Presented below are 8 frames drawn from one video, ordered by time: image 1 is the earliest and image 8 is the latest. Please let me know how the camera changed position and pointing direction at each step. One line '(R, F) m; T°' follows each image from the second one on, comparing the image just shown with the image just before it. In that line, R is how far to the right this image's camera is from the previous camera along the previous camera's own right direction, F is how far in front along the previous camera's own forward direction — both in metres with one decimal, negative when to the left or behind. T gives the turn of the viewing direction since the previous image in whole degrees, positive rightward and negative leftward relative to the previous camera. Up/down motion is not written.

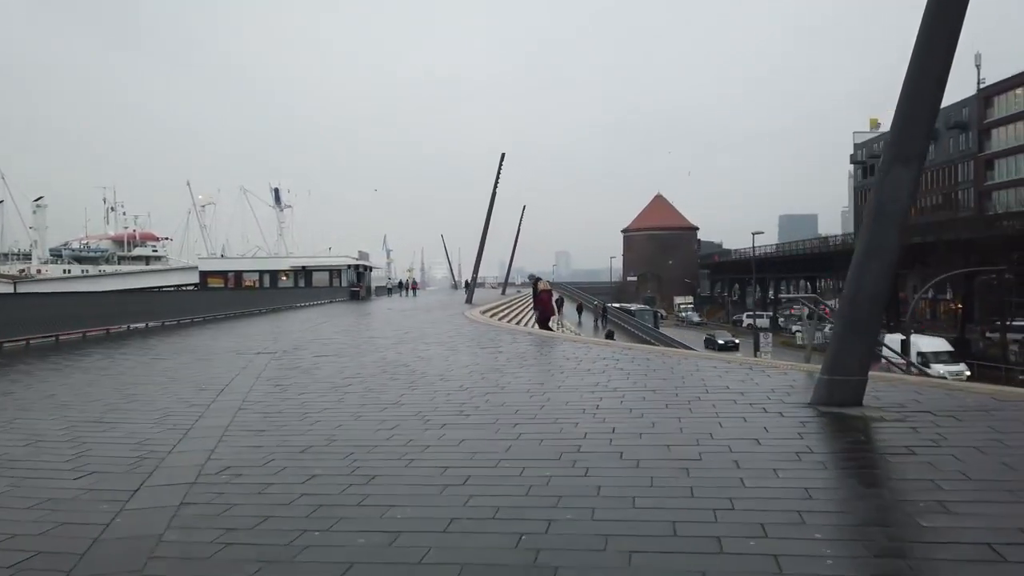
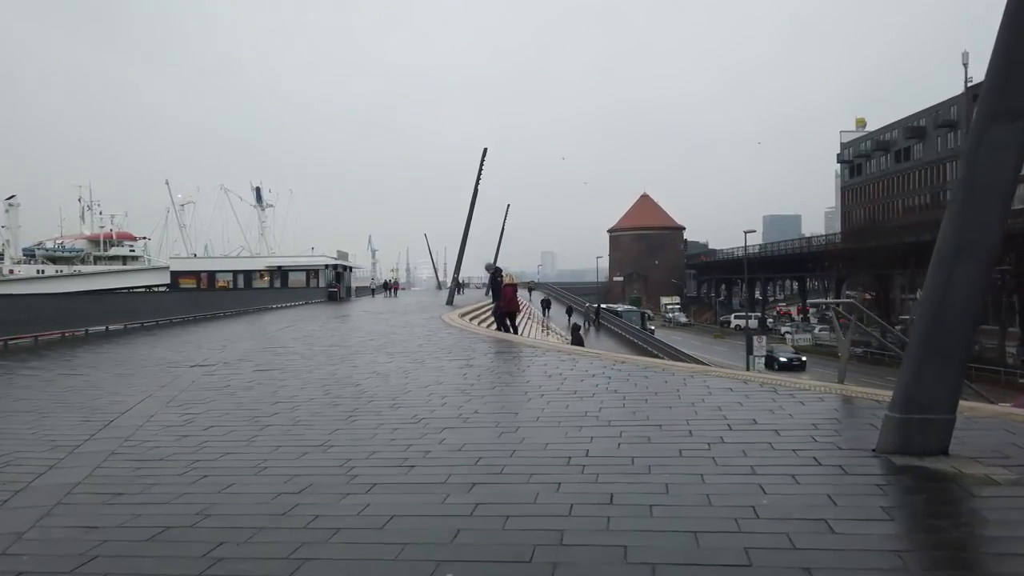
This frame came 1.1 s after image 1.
(+0.2, +1.5) m; +1°
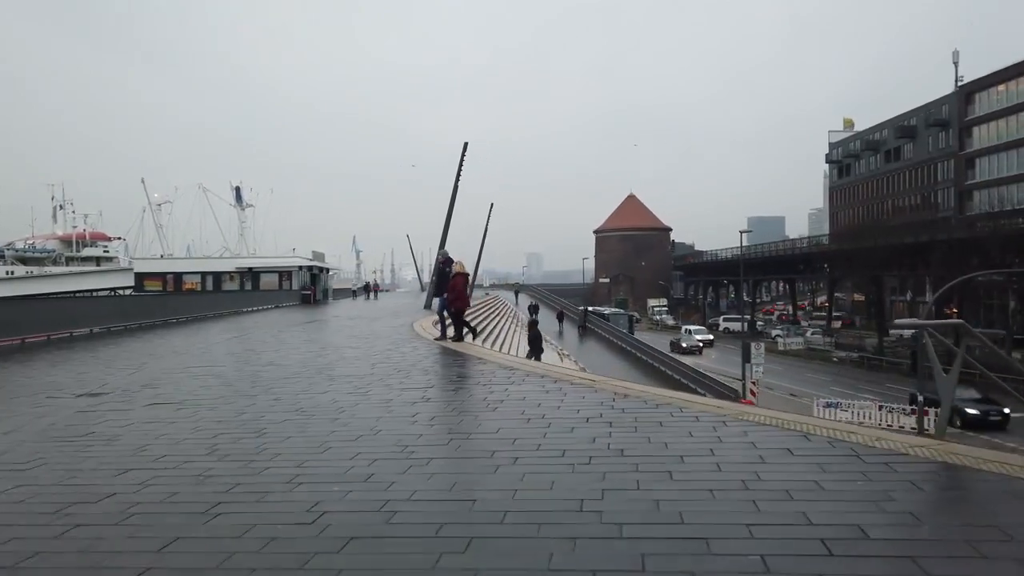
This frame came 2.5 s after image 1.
(+0.2, +2.1) m; +1°
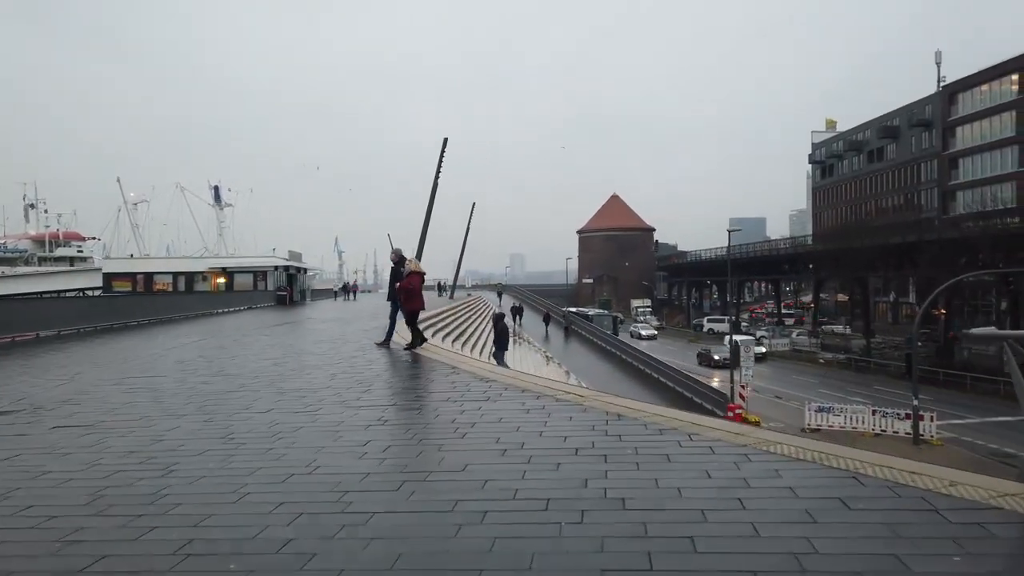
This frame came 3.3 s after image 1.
(+0.1, +1.1) m; +1°
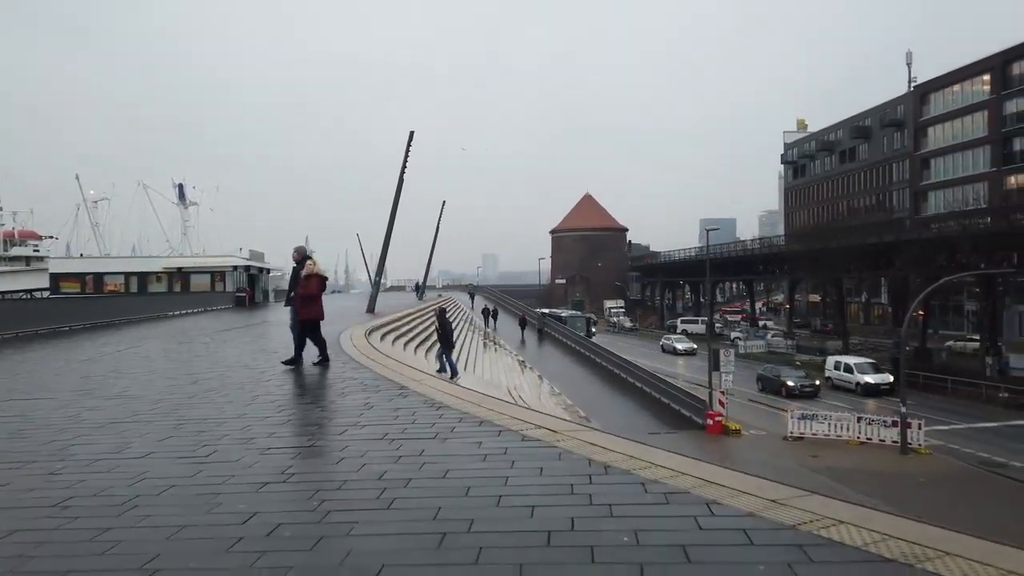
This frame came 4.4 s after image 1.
(+0.1, +1.5) m; +2°
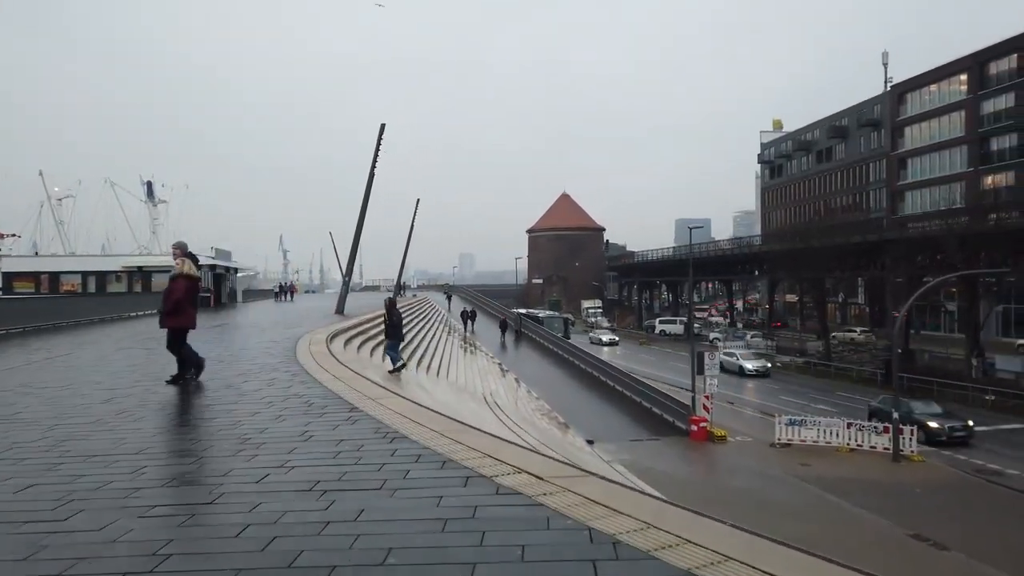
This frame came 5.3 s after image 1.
(0.0, +1.2) m; +2°
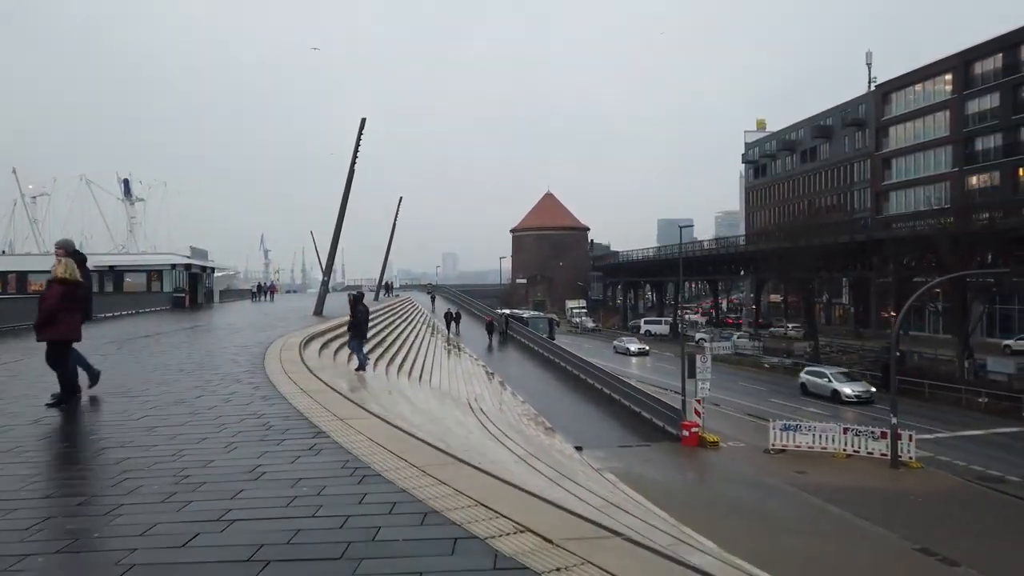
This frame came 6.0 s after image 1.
(-0.1, +0.9) m; +1°
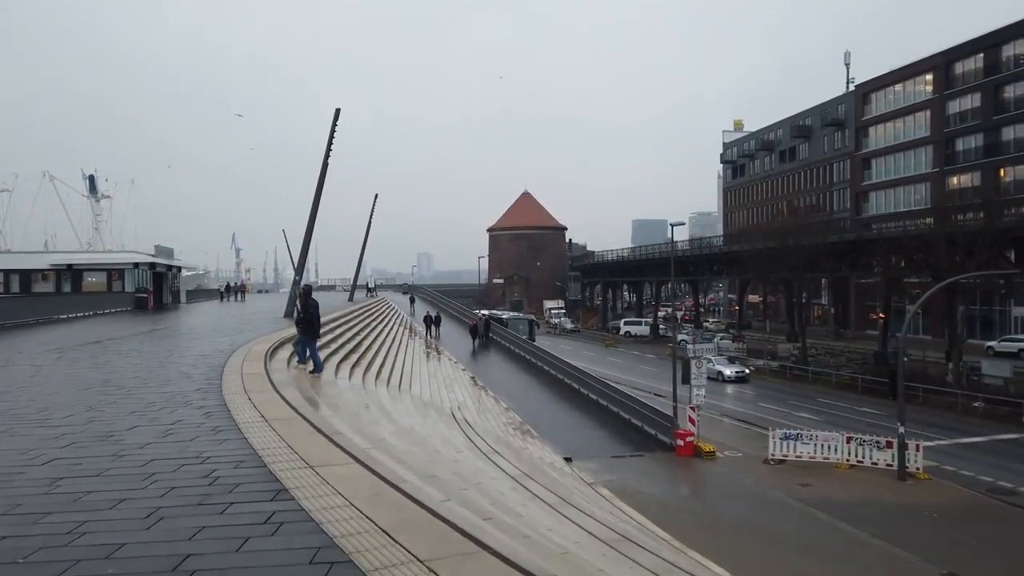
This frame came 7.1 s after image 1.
(-0.3, +1.4) m; +2°
